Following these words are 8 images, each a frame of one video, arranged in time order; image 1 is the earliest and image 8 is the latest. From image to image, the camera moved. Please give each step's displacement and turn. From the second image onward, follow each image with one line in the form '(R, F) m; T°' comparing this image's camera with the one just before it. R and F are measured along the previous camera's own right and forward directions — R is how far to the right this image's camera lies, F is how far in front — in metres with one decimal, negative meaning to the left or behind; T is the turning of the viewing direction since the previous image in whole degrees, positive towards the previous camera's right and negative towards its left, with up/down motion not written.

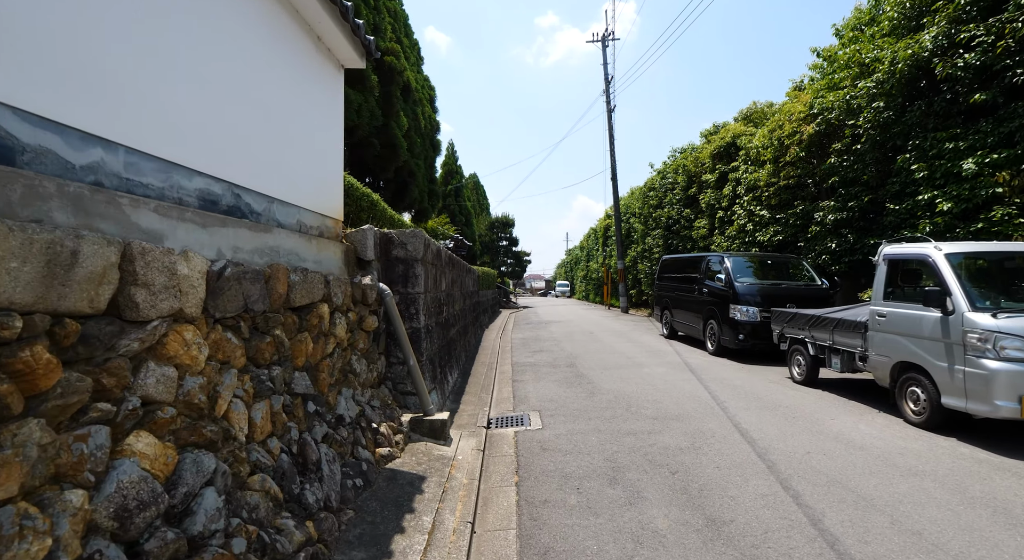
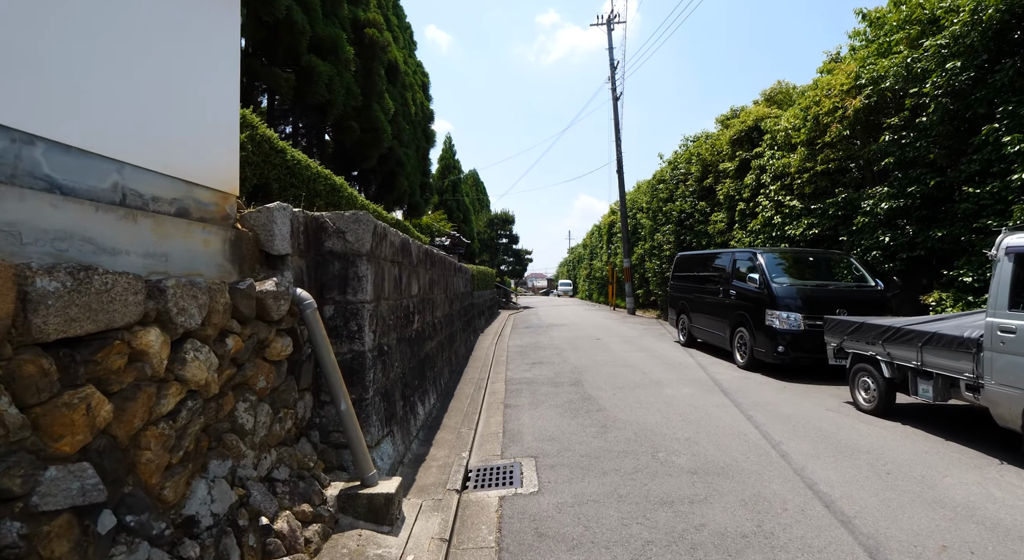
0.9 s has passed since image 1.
(+0.1, +1.4) m; 0°
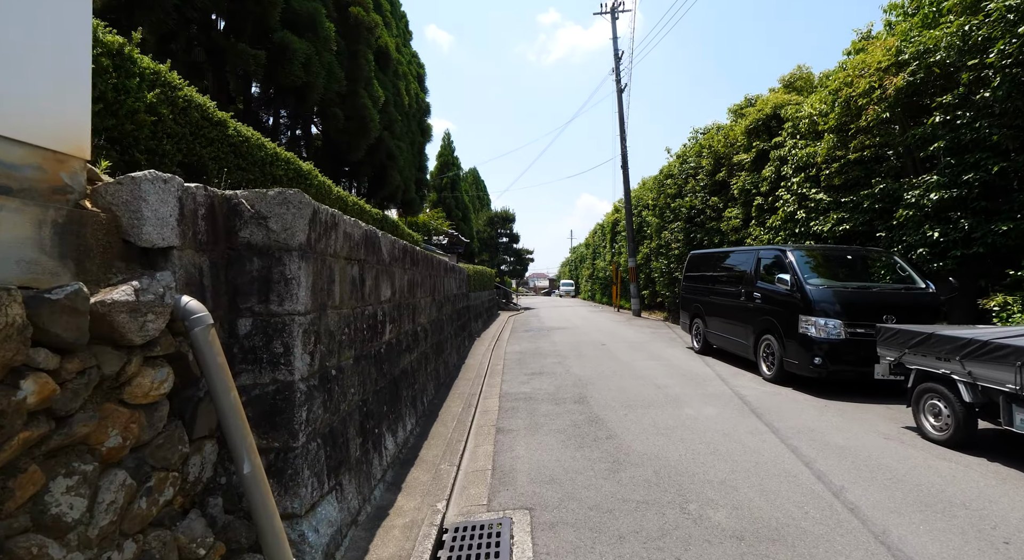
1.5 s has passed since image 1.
(+0.1, +0.9) m; 0°
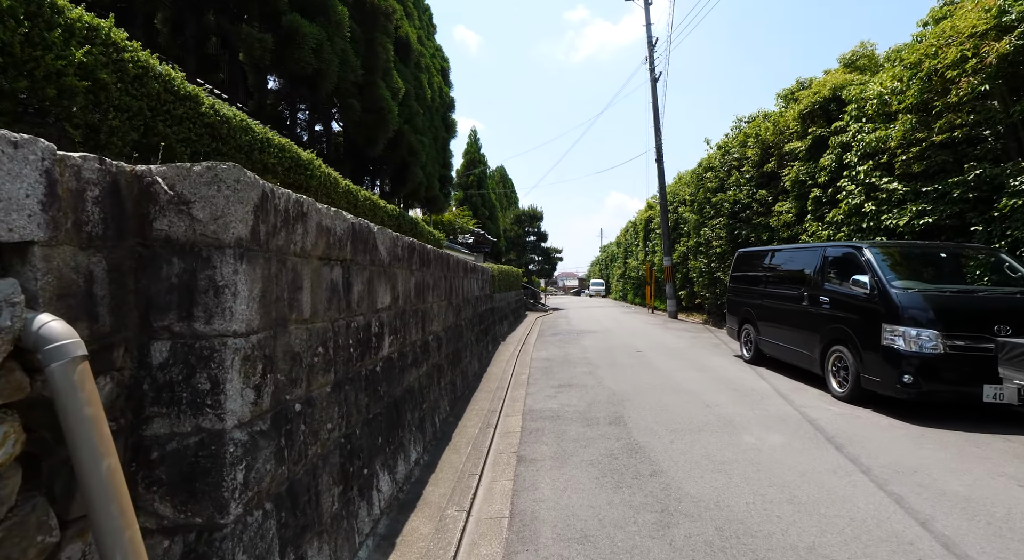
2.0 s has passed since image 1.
(0.0, +0.8) m; -3°
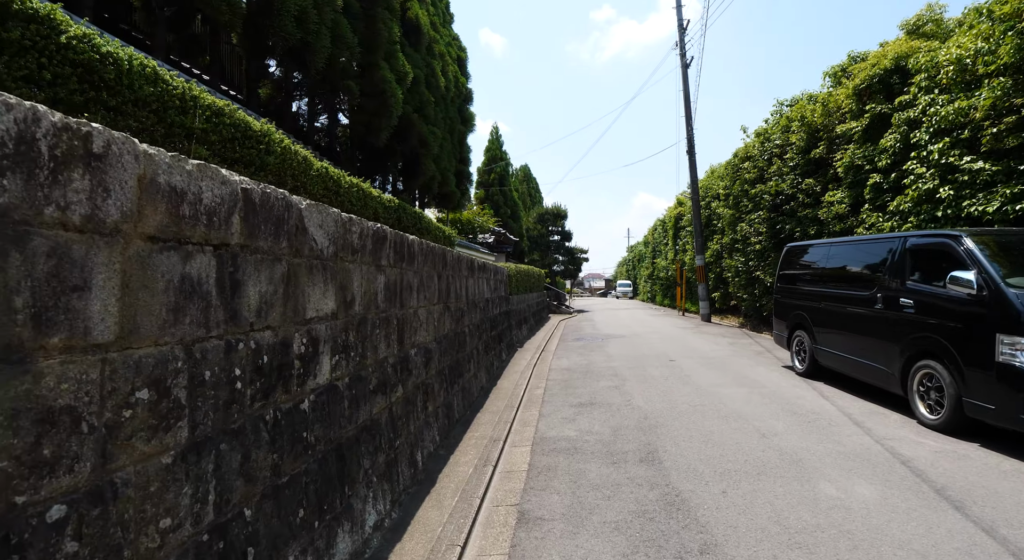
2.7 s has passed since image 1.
(+0.2, +1.1) m; -3°
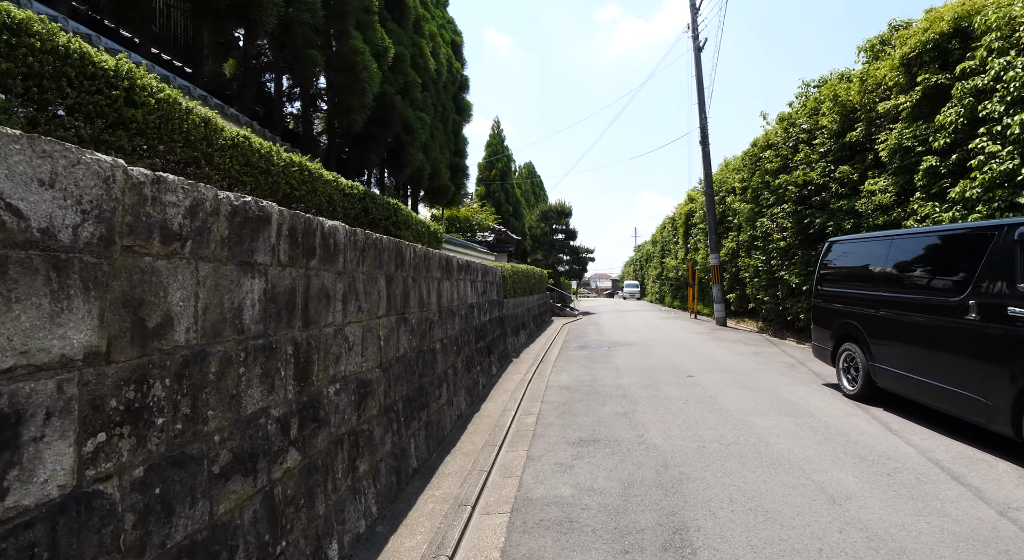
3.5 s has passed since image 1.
(+0.3, +1.3) m; -1°
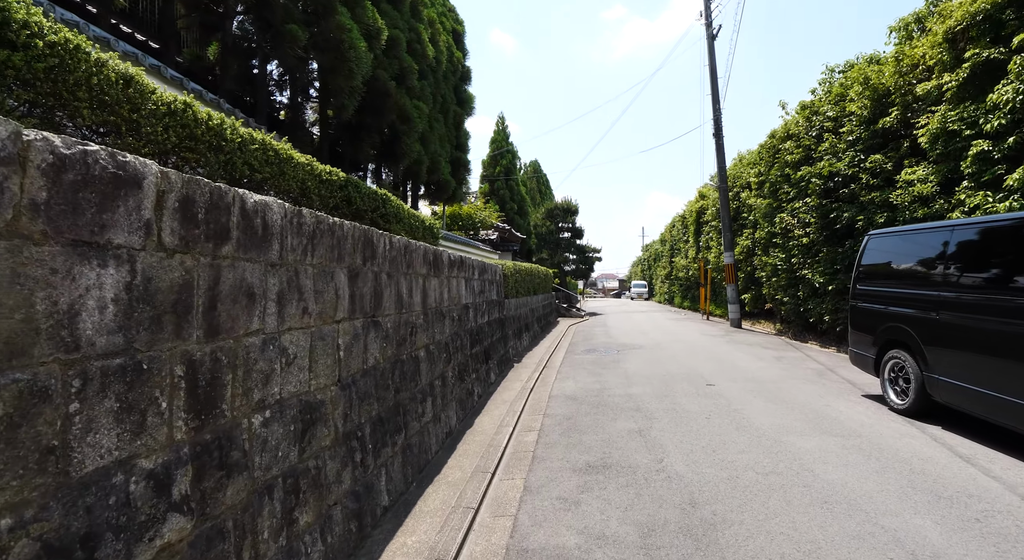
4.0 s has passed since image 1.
(+0.1, +0.8) m; -1°
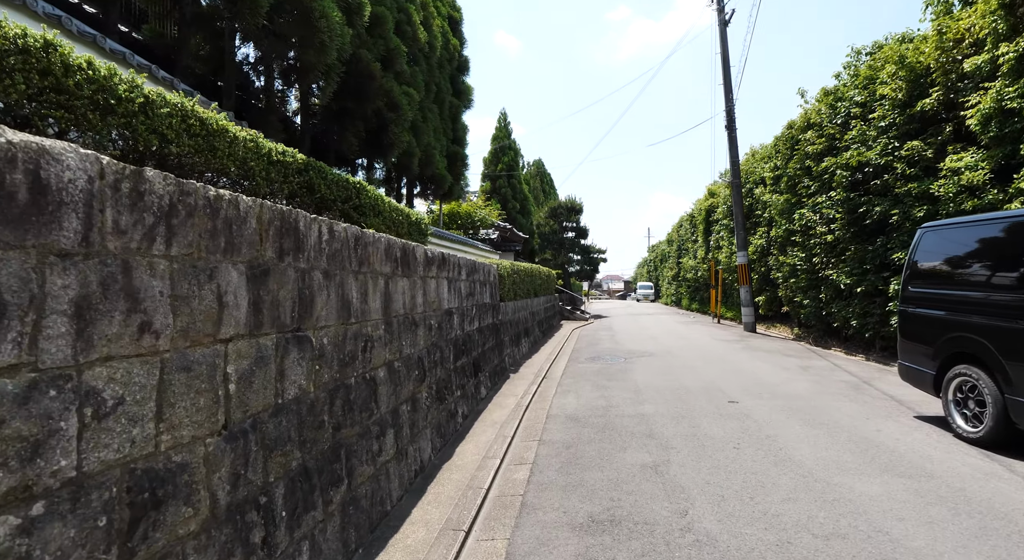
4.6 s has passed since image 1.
(+0.2, +1.0) m; -1°
